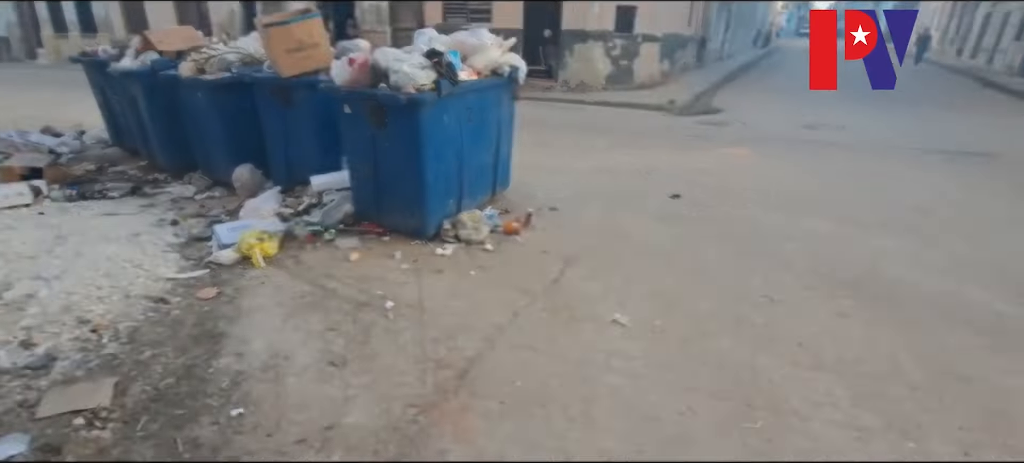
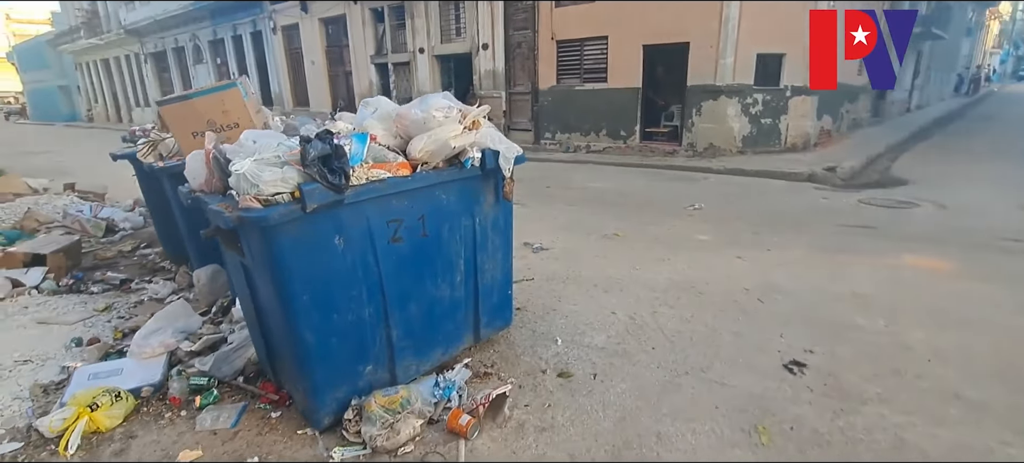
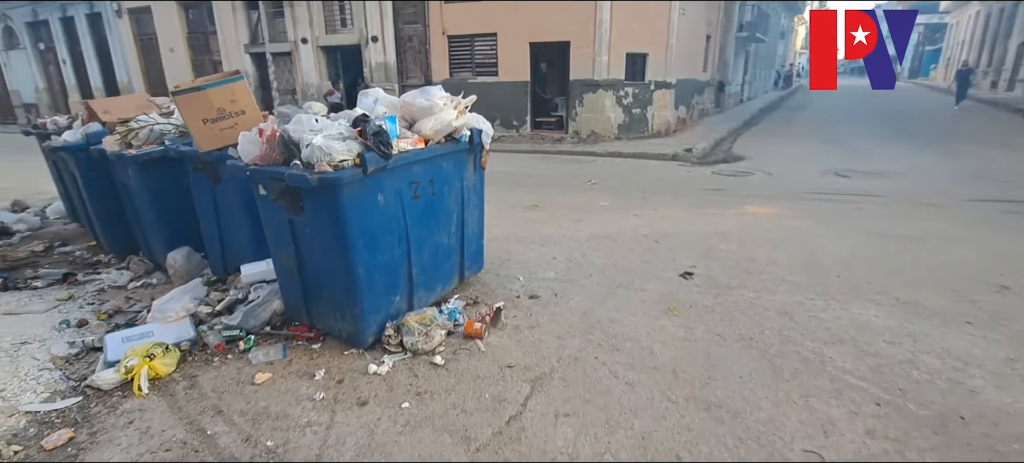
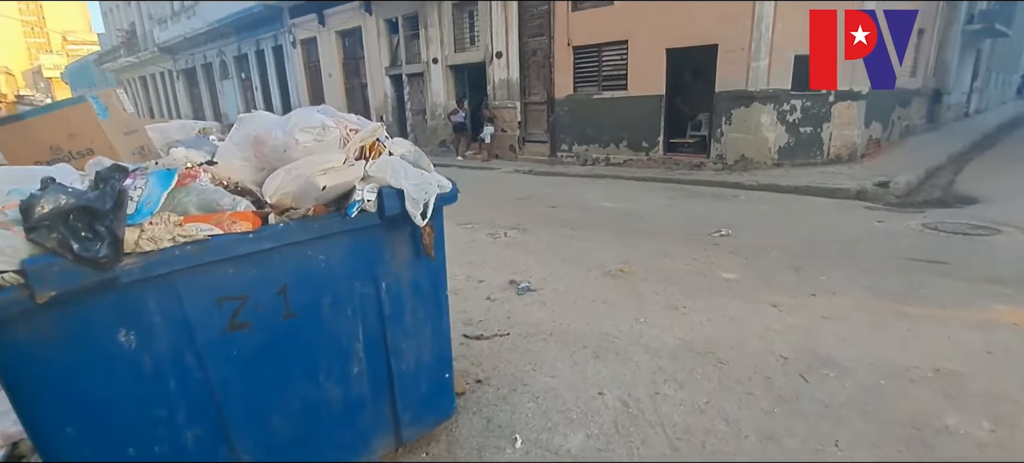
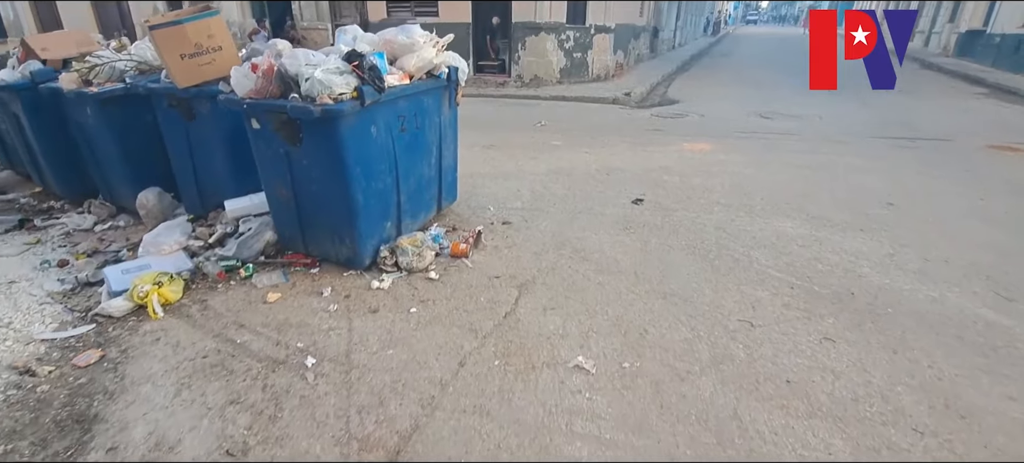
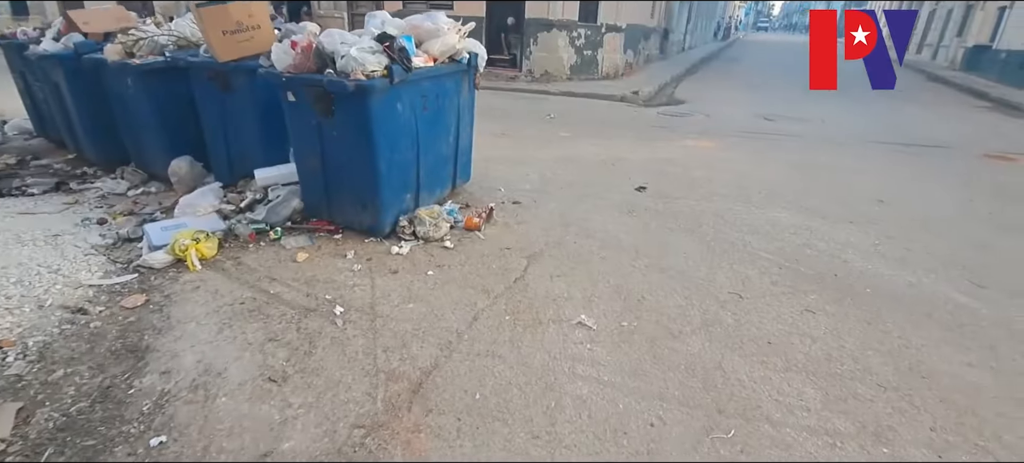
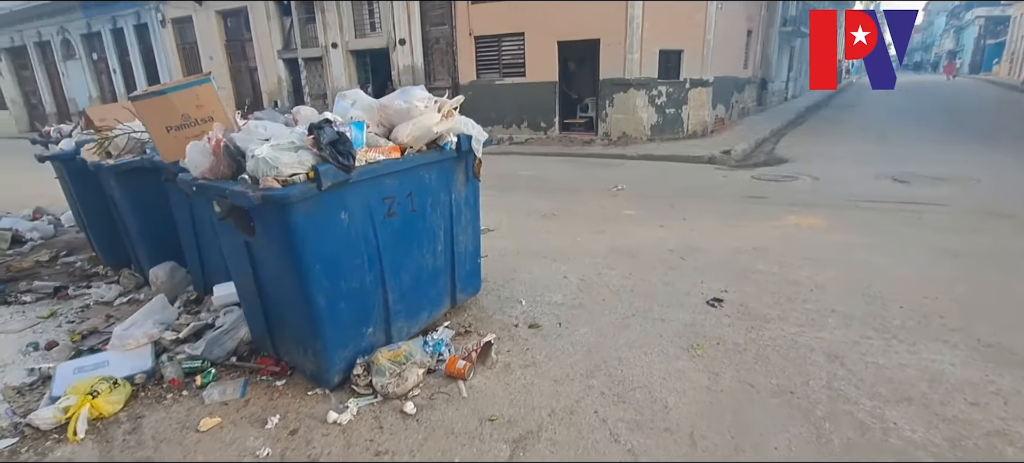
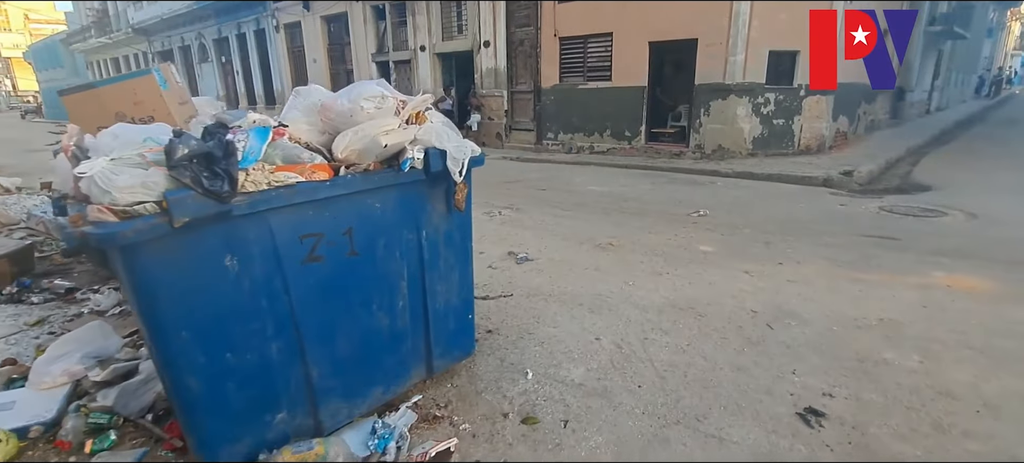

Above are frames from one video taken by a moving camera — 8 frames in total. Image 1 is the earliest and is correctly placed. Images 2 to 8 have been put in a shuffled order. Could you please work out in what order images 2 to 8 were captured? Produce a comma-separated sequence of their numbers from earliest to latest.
6, 5, 3, 7, 2, 8, 4
